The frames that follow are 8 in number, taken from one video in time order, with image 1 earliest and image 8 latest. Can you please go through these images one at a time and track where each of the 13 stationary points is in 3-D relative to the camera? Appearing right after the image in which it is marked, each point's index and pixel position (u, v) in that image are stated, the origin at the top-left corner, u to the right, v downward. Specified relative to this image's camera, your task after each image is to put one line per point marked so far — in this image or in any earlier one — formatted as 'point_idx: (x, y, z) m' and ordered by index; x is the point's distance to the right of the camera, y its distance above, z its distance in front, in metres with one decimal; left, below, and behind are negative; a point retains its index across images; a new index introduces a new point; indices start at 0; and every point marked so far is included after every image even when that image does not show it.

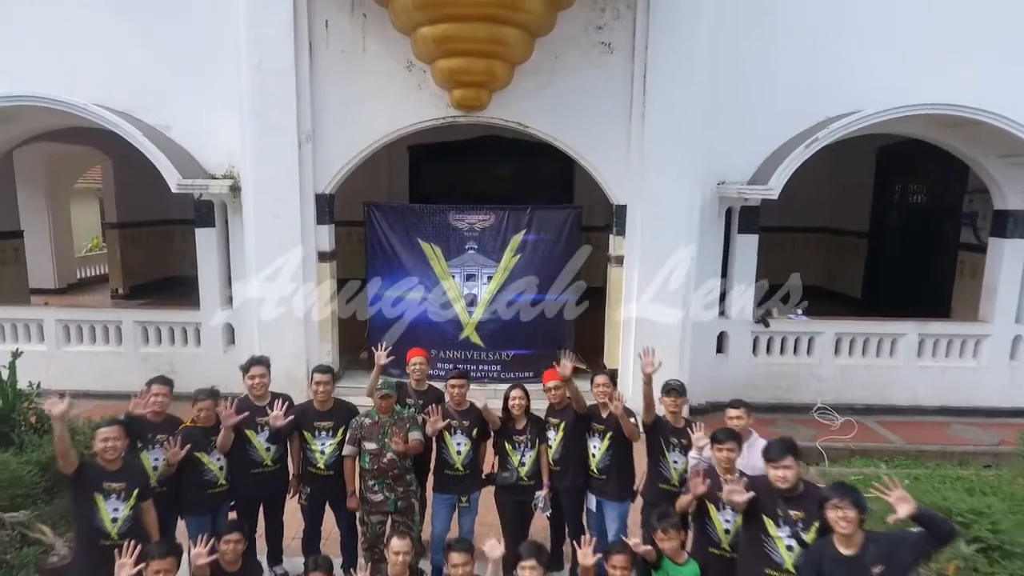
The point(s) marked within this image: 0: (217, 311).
0: (-3.1, -0.2, +6.5) m
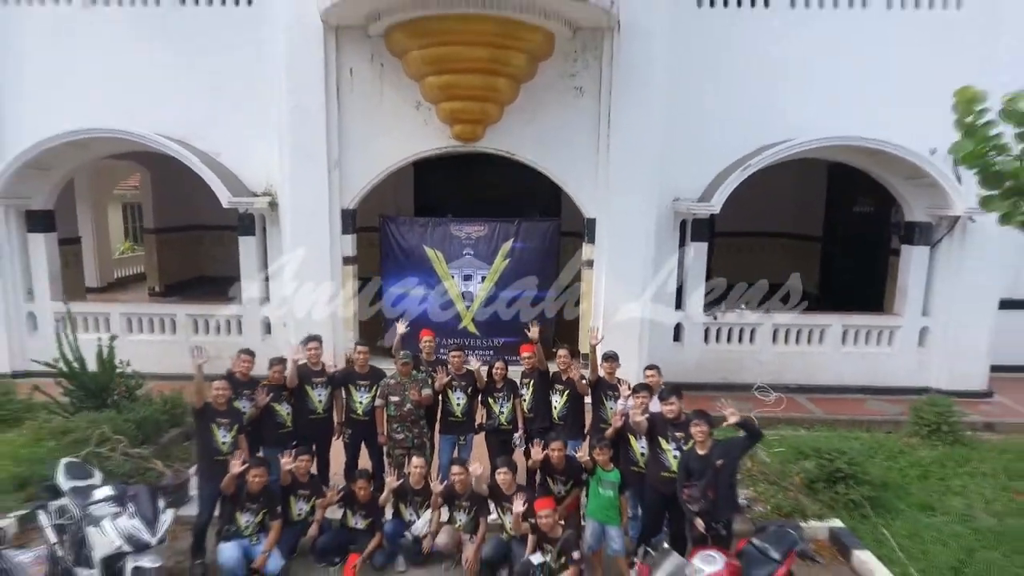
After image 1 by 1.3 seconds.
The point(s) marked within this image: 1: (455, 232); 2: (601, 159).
0: (-3.2, -0.2, +7.8) m
1: (-0.7, +0.7, +7.5) m
2: (+1.0, +1.5, +7.0) m
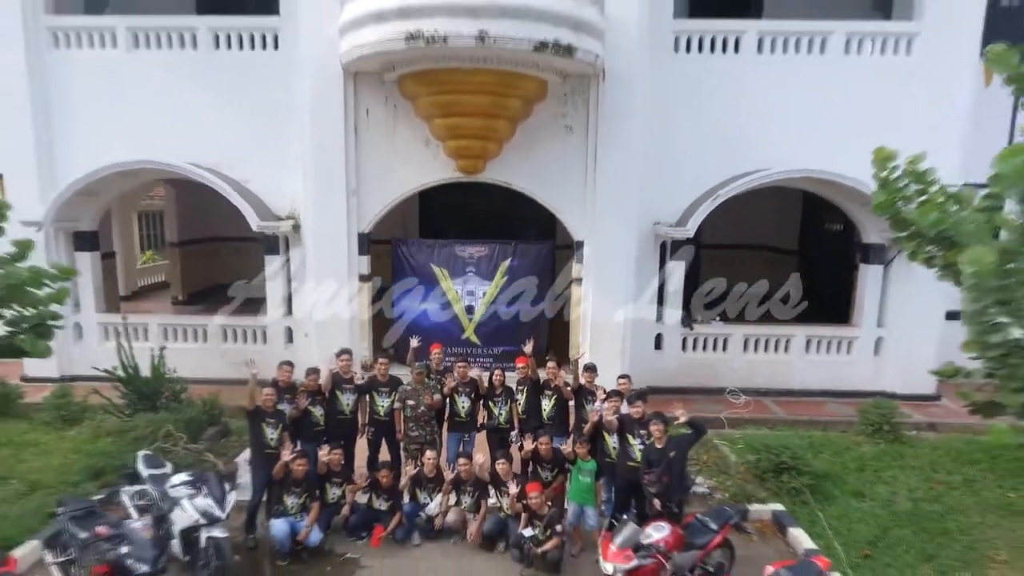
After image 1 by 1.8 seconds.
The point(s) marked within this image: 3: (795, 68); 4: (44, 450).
0: (-3.3, -0.4, +8.7) m
1: (-0.7, +0.5, +8.4) m
2: (+1.0, +1.3, +7.9) m
3: (+3.7, +2.9, +8.1) m
4: (-5.0, -1.7, +6.6) m
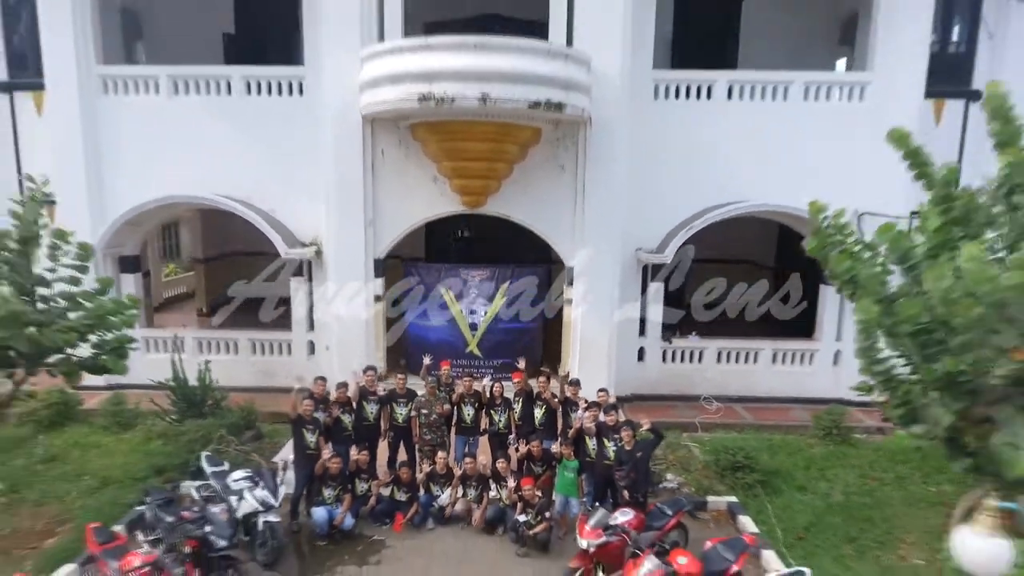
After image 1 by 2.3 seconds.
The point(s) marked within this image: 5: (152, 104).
0: (-3.3, -0.7, +9.7) m
1: (-0.7, +0.2, +9.5) m
2: (+0.9, +1.0, +9.0) m
3: (+3.7, +2.6, +9.2) m
4: (-5.0, -2.0, +7.6) m
5: (-5.5, +2.8, +9.4) m
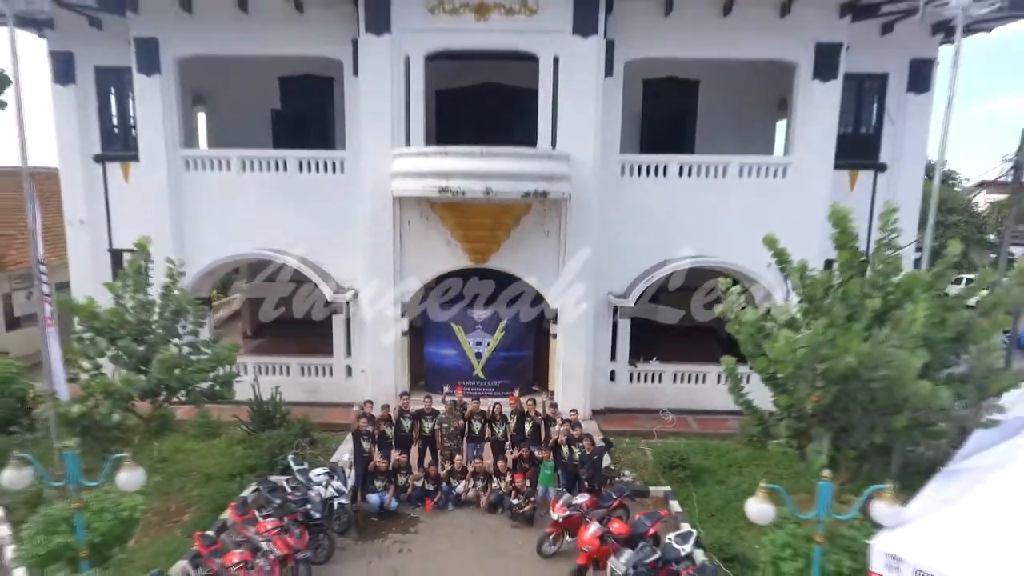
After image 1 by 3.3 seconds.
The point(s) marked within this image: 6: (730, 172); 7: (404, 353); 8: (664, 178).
0: (-3.4, -1.4, +12.2) m
1: (-0.8, -0.5, +12.0) m
2: (+0.9, +0.3, +11.5) m
3: (+3.6, +1.9, +11.7) m
4: (-5.1, -2.7, +10.1) m
5: (-5.6, +2.1, +11.9) m
6: (+4.1, +2.2, +11.7) m
7: (-2.1, -1.3, +11.9) m
8: (+2.9, +2.1, +11.6) m
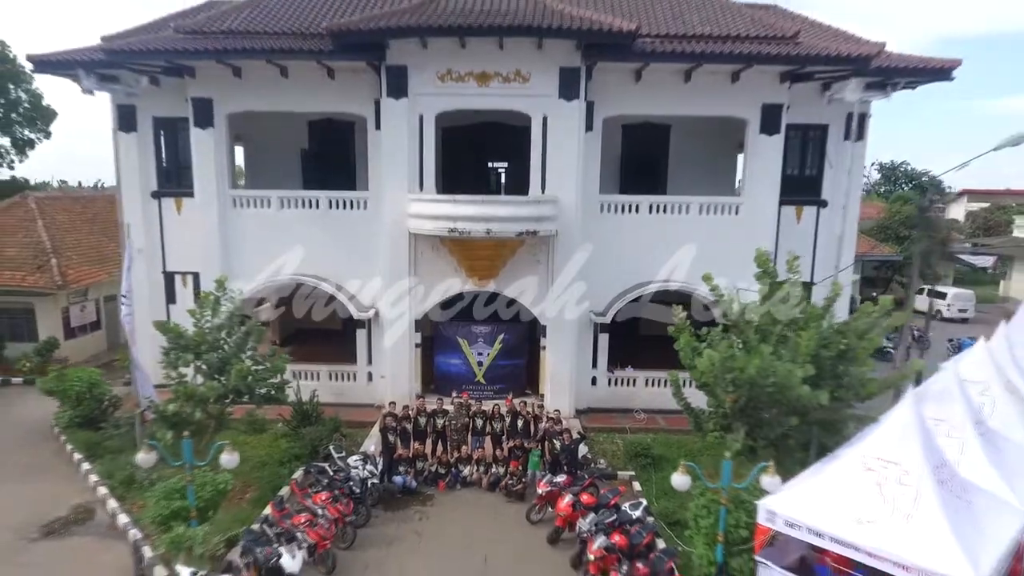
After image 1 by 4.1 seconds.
0: (-3.4, -1.8, +14.4) m
1: (-0.9, -1.0, +14.2) m
2: (+0.8, -0.1, +13.7) m
3: (+3.6, +1.5, +13.9) m
4: (-5.2, -3.2, +12.4) m
5: (-5.6, +1.7, +14.1) m
6: (+4.0, +1.8, +13.9) m
7: (-2.2, -1.7, +14.1) m
8: (+2.8, +1.6, +13.9) m
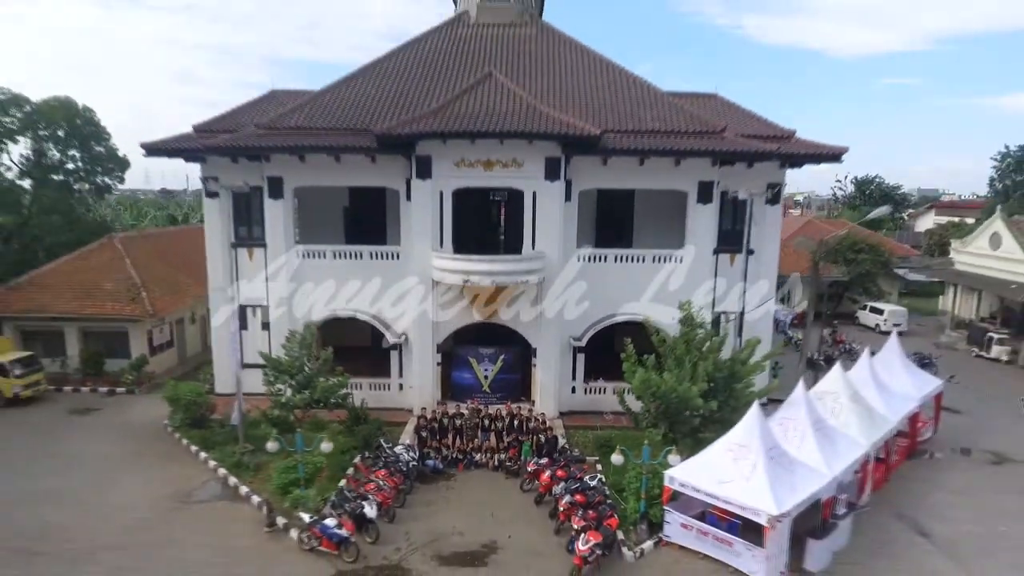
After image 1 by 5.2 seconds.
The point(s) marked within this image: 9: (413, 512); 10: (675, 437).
0: (-3.5, -2.8, +18.8) m
1: (-0.9, -1.9, +18.6) m
2: (+0.8, -1.1, +18.1) m
3: (+3.5, +0.6, +18.3) m
4: (-5.2, -4.1, +16.7) m
5: (-5.7, +0.7, +18.5) m
6: (+4.0, +0.8, +18.2) m
7: (-2.2, -2.7, +18.5) m
8: (+2.7, +0.7, +18.2) m
9: (-2.1, -4.8, +13.3) m
10: (+3.5, -3.2, +13.4) m
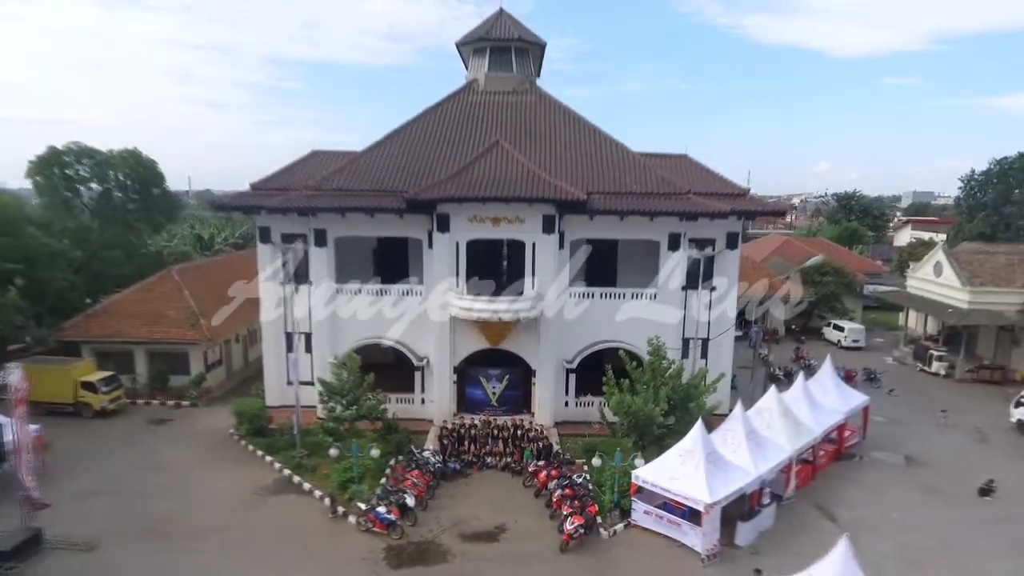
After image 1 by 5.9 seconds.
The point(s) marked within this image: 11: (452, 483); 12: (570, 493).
0: (-3.4, -4.0, +22.7) m
1: (-0.8, -3.1, +22.5) m
2: (+0.9, -2.2, +22.0) m
3: (+3.6, -0.6, +22.1) m
4: (-5.1, -5.3, +20.6) m
5: (-5.6, -0.4, +22.4) m
6: (+4.1, -0.3, +22.1) m
7: (-2.1, -3.8, +22.4) m
8: (+2.9, -0.5, +22.1) m
9: (-2.0, -6.0, +17.2) m
10: (+3.7, -4.4, +17.2) m
11: (-1.8, -5.8, +18.3) m
12: (+1.5, -5.4, +16.2) m
